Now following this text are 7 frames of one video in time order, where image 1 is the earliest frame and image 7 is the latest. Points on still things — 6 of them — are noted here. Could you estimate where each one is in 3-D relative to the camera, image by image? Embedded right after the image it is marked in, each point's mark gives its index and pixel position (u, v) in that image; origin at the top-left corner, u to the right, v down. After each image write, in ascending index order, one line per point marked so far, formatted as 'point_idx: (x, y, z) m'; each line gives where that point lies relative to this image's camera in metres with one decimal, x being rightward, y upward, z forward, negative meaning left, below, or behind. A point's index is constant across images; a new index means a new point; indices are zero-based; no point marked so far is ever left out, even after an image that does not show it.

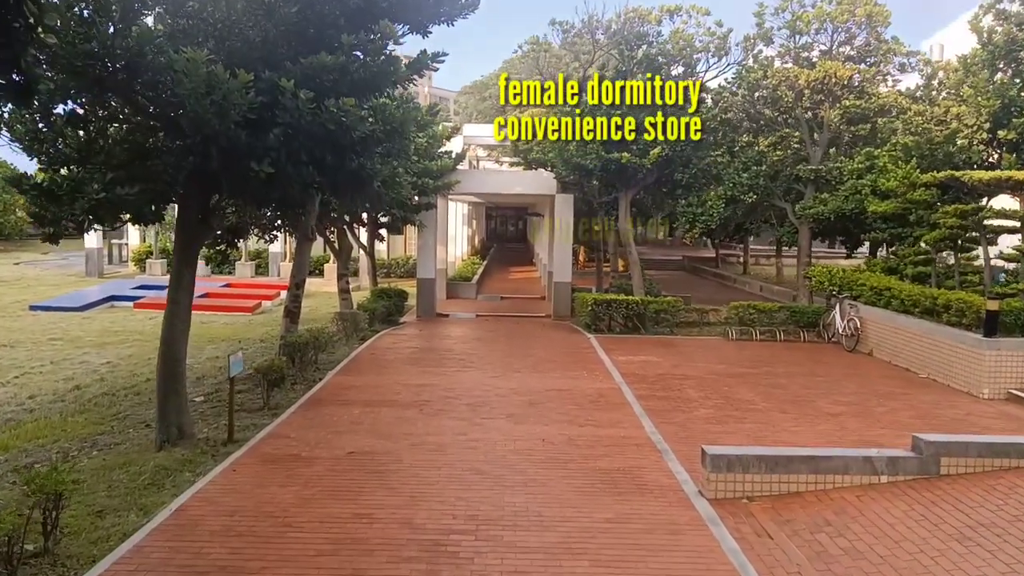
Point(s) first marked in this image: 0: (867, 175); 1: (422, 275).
0: (+7.2, +2.3, +15.7) m
1: (-2.3, +0.3, +19.6) m
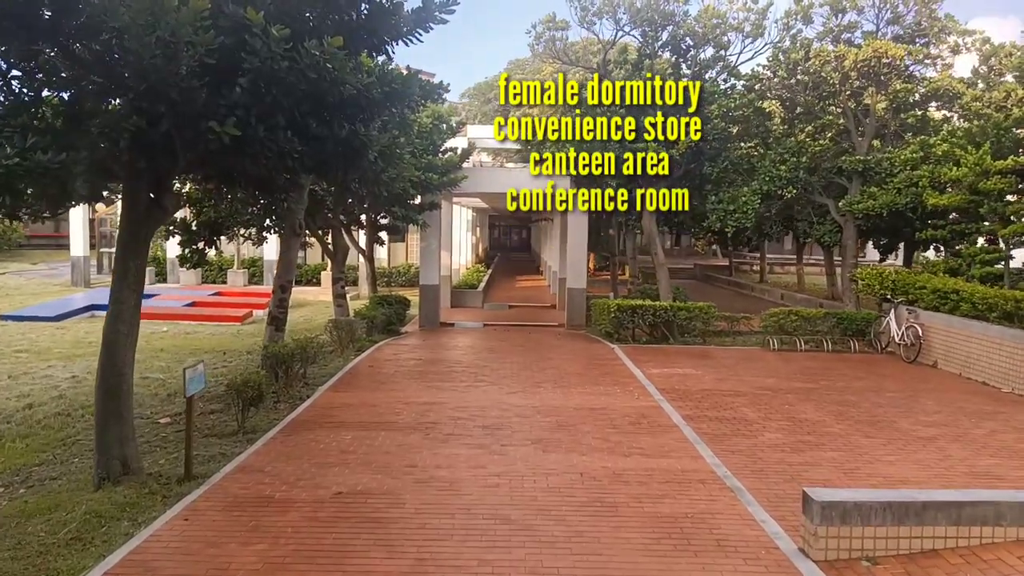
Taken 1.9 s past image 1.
0: (+7.4, +2.2, +14.1) m
1: (-2.0, +0.1, +17.9) m
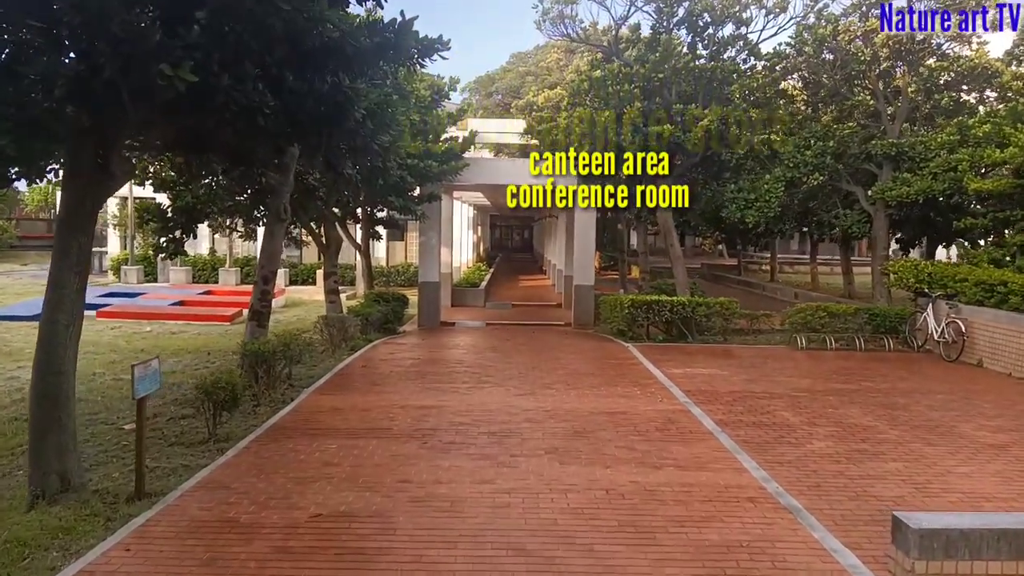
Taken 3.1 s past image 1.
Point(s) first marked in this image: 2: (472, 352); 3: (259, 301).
0: (+7.5, +2.3, +13.0) m
1: (-1.9, +0.2, +16.9) m
2: (-0.6, -1.0, +12.2) m
3: (-3.2, -0.2, +9.8) m
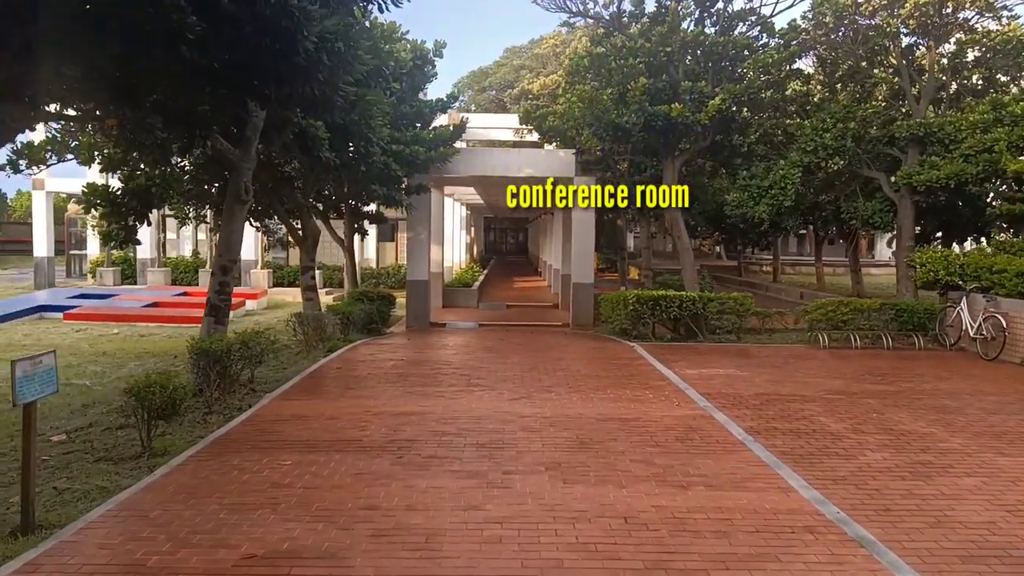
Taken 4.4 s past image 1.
0: (+7.4, +2.4, +11.9) m
1: (-2.0, +0.2, +15.7) m
2: (-0.7, -0.9, +11.1) m
3: (-3.3, -0.1, +8.6) m
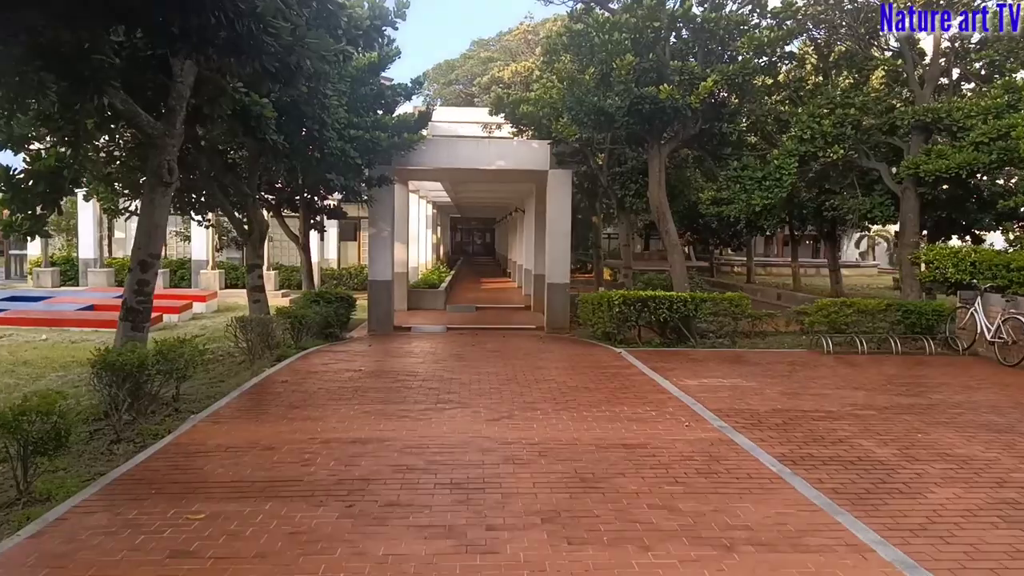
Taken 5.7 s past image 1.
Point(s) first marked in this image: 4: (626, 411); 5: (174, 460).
0: (+7.0, +2.5, +11.0) m
1: (-2.6, +0.2, +14.4) m
2: (-1.0, -0.9, +9.8) m
3: (-3.5, -0.1, +7.2) m
4: (+1.0, -1.1, +6.7) m
5: (-2.3, -1.2, +5.2) m
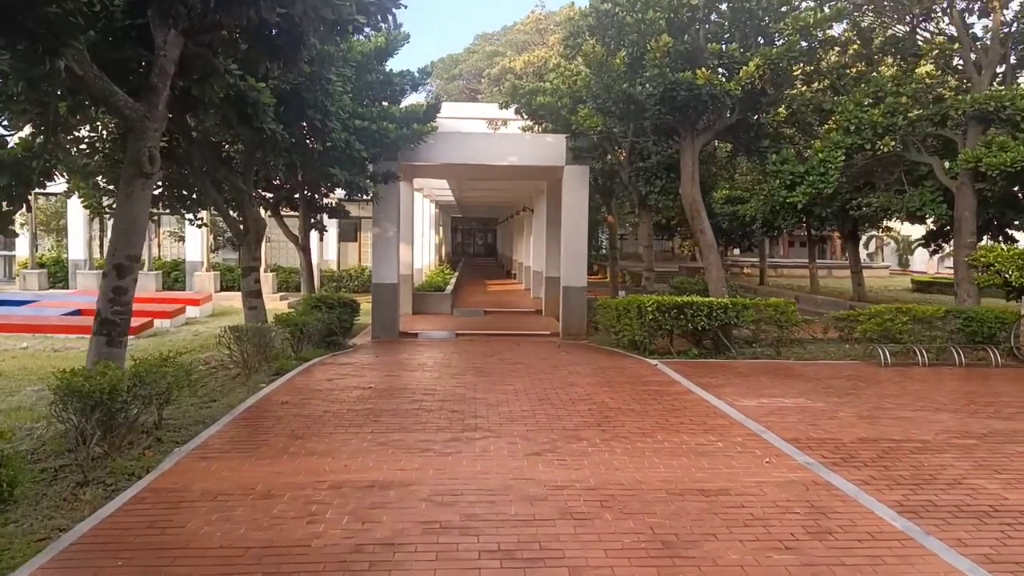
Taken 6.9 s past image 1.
0: (+7.3, +2.4, +10.0) m
1: (-2.3, +0.1, +13.4) m
2: (-0.7, -1.0, +8.8) m
3: (-3.2, -0.1, +6.2) m
4: (+1.3, -1.1, +5.7) m
5: (-2.0, -1.2, +4.2) m
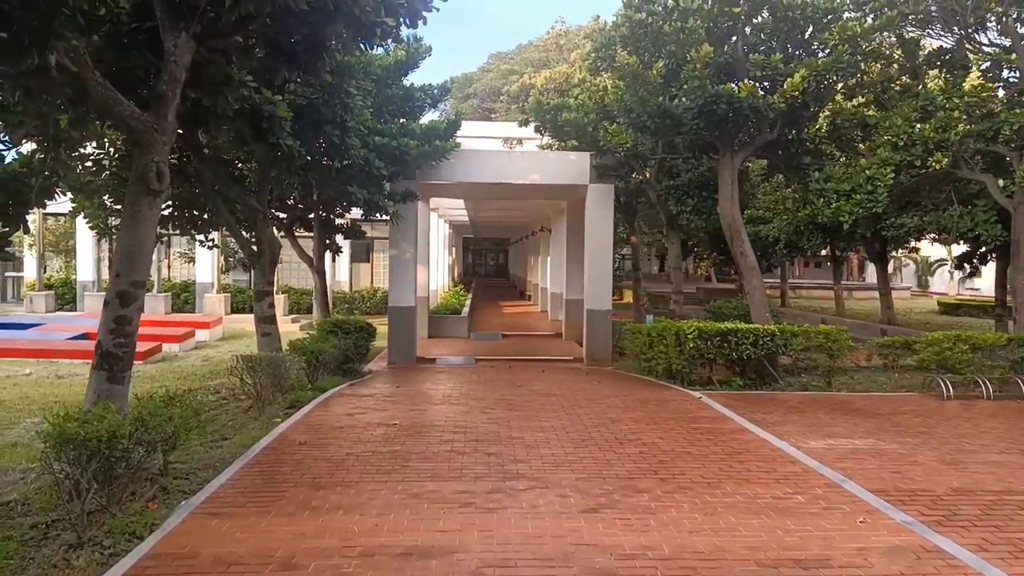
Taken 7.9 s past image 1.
0: (+7.7, +2.1, +9.4) m
1: (-1.9, -0.3, +12.8) m
2: (-0.4, -1.3, +8.1) m
3: (-2.9, -0.3, +5.6) m
4: (+1.6, -1.3, +5.0) m
5: (-1.7, -1.4, +3.6) m
